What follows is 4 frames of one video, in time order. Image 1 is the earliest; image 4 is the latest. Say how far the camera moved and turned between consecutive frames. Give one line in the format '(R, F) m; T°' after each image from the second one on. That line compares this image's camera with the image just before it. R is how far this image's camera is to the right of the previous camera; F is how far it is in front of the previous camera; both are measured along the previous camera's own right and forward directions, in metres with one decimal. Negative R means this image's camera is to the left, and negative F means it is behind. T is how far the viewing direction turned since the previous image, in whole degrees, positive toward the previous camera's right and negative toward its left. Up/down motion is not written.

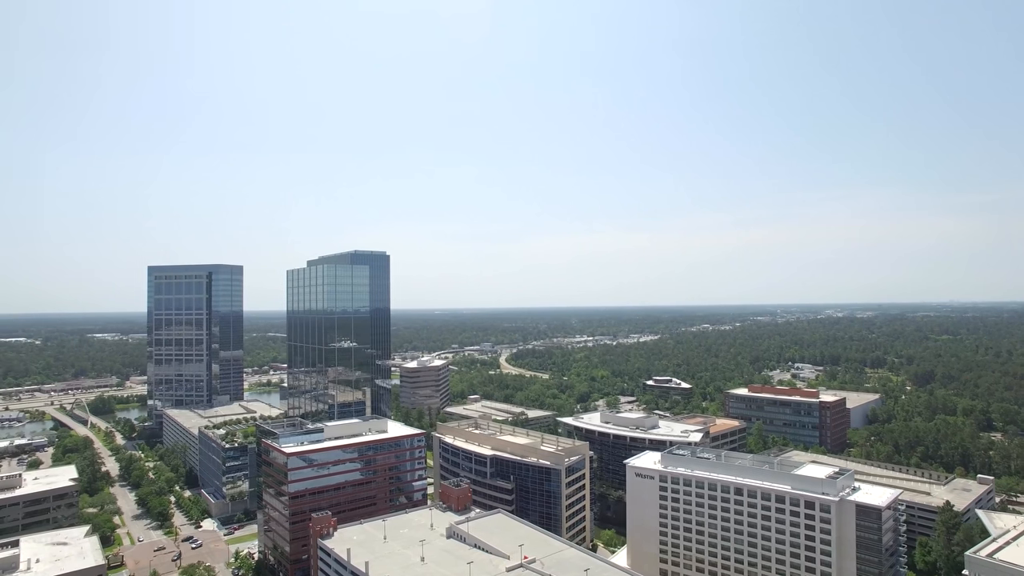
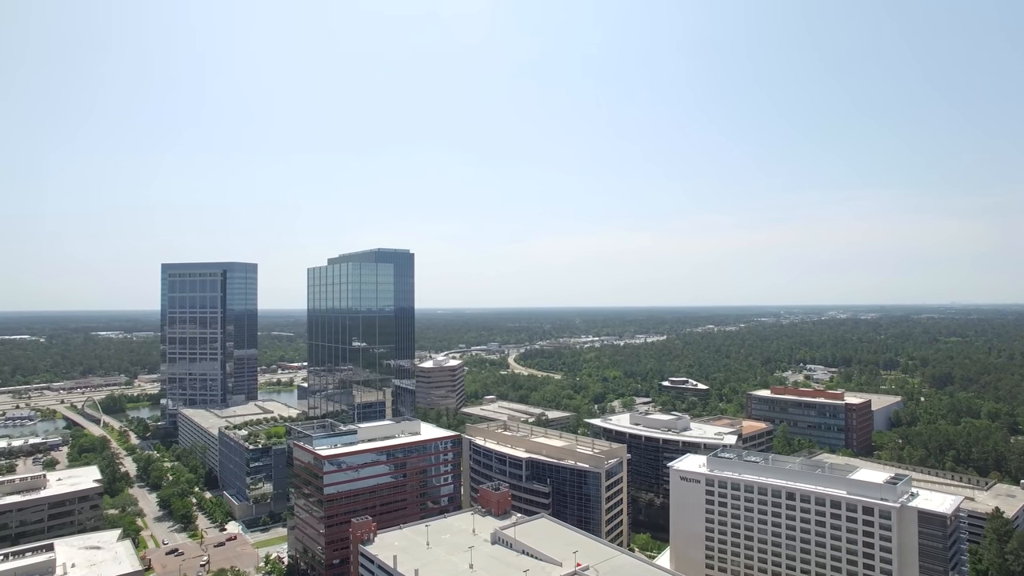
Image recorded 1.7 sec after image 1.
(-3.2, +1.2) m; 0°
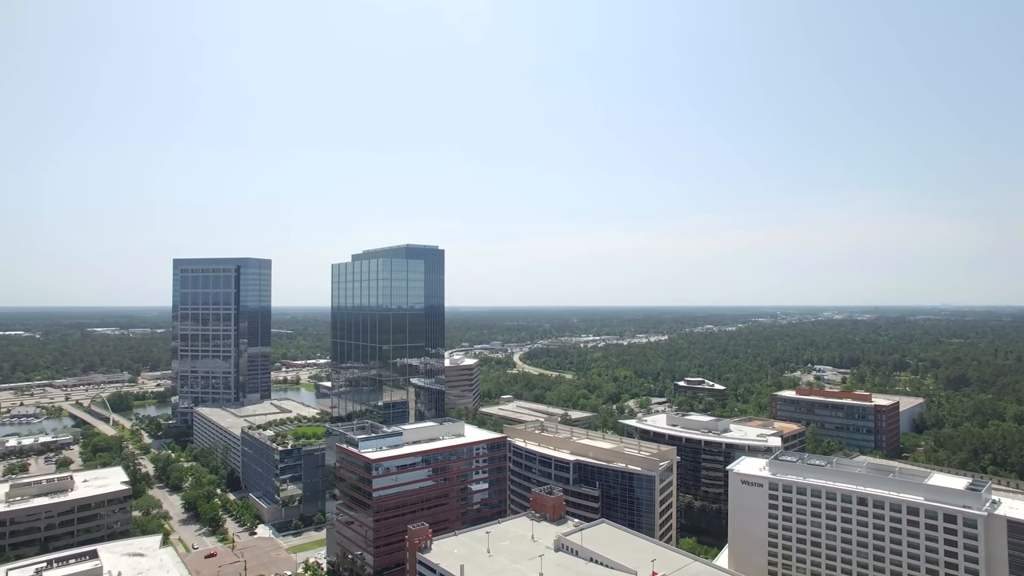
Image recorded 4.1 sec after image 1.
(-4.8, +1.8) m; +1°
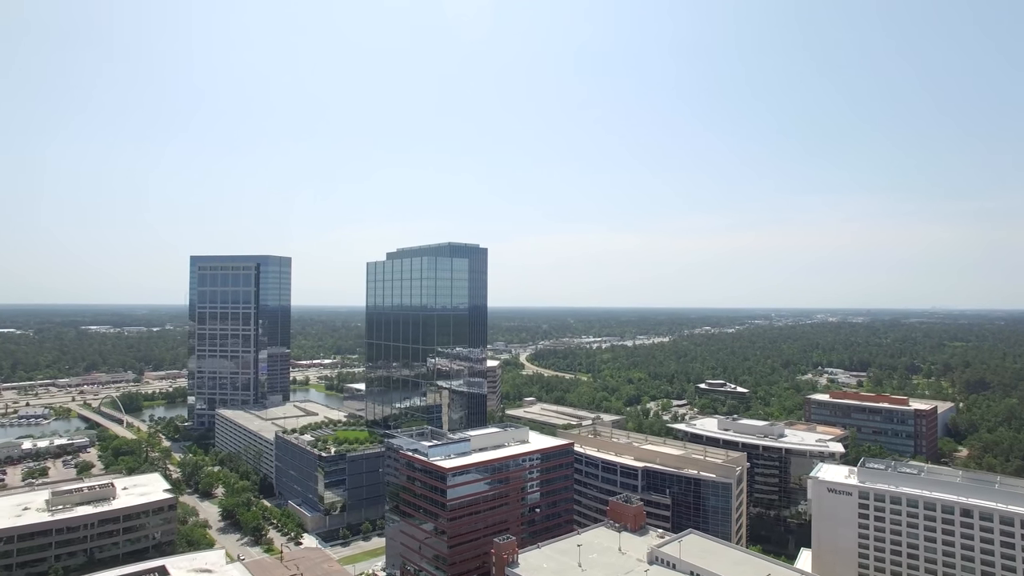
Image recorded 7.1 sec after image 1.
(-6.5, +2.3) m; +1°
